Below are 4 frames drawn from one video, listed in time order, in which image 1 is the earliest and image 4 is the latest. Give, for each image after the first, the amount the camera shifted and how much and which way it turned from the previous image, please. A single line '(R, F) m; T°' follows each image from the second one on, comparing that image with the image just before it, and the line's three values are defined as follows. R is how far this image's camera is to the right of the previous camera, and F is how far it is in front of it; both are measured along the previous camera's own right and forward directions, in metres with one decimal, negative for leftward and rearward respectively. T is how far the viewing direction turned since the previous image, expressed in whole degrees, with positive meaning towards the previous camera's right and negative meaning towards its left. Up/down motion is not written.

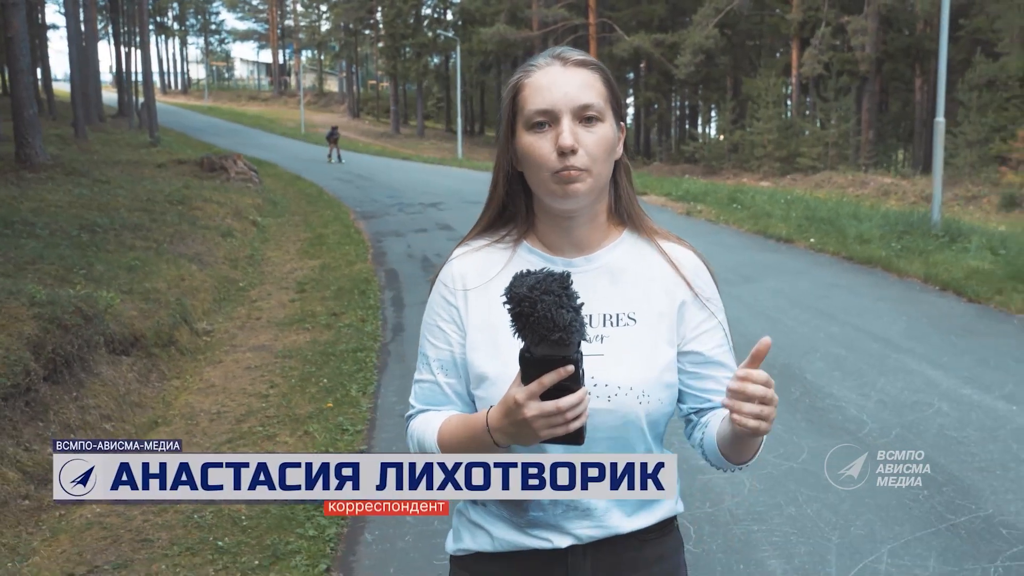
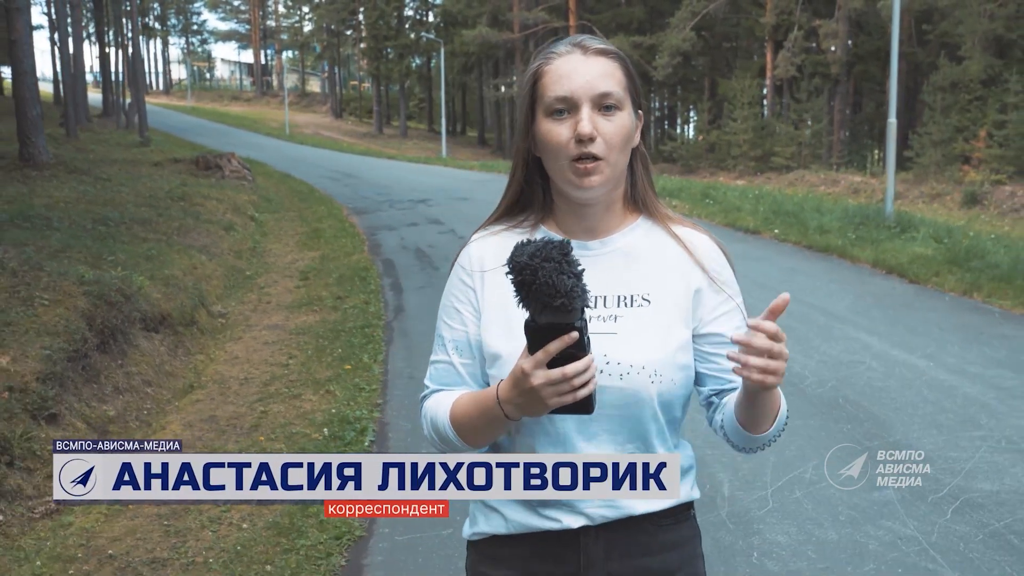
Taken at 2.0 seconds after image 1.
(-0.1, -1.0) m; +1°
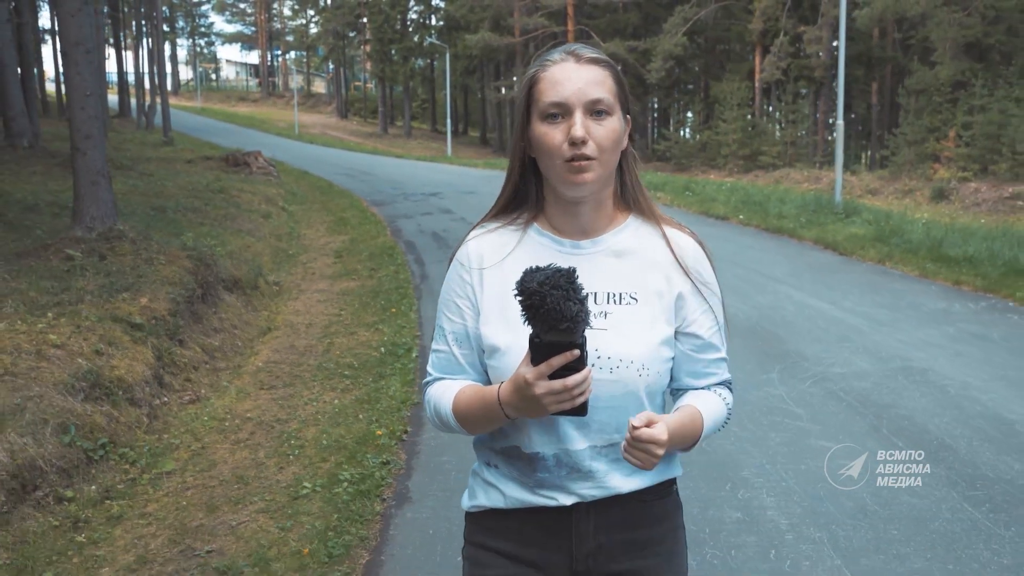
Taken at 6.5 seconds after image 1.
(-0.1, -2.3) m; 0°
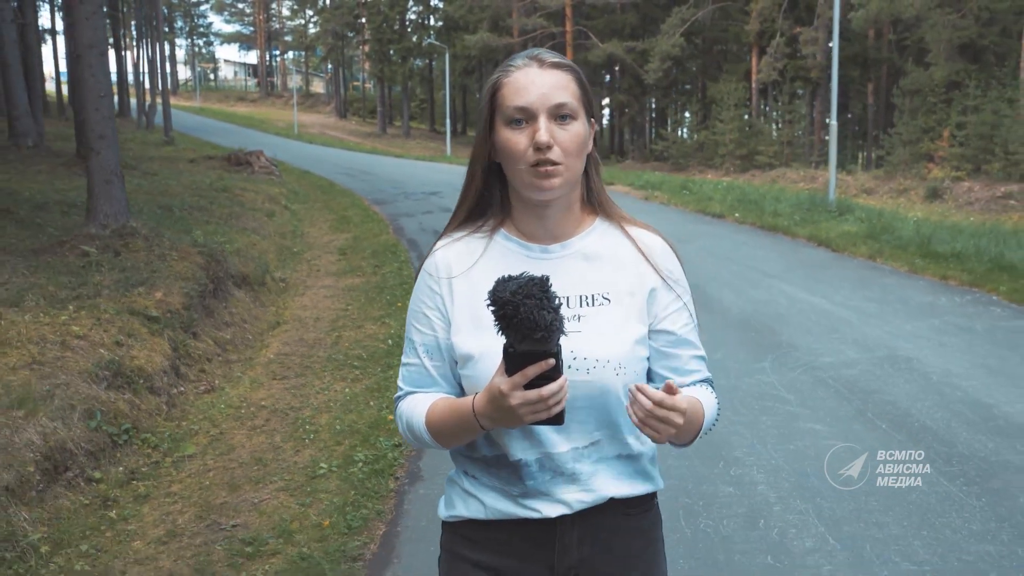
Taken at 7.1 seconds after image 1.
(-0.1, -0.3) m; 0°
